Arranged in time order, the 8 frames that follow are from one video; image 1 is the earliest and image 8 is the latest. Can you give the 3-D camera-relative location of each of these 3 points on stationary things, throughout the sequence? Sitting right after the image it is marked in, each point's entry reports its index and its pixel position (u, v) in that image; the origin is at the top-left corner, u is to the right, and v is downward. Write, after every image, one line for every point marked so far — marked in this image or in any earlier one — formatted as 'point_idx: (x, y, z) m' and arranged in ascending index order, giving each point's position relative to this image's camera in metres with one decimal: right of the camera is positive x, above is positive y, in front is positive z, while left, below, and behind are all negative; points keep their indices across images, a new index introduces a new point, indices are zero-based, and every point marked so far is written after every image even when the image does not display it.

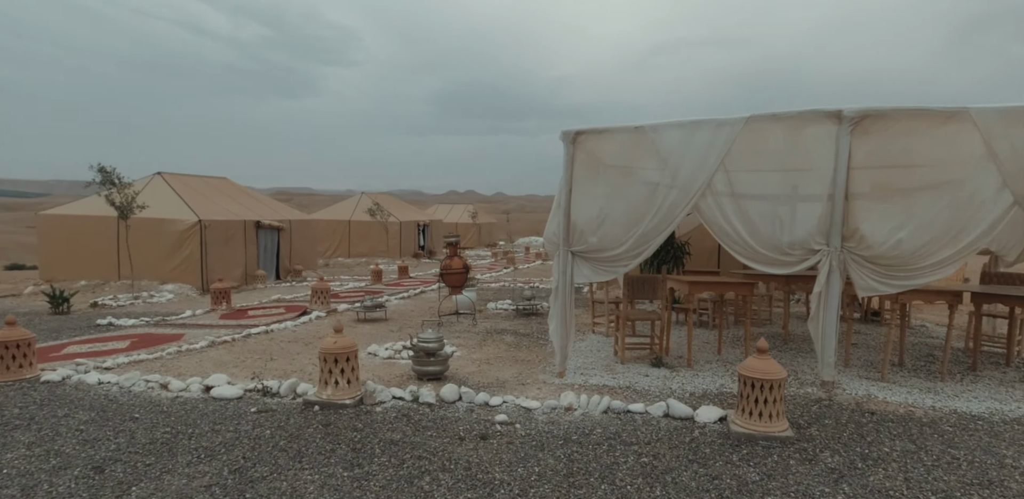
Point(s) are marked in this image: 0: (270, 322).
0: (-4.2, -1.3, +10.9) m
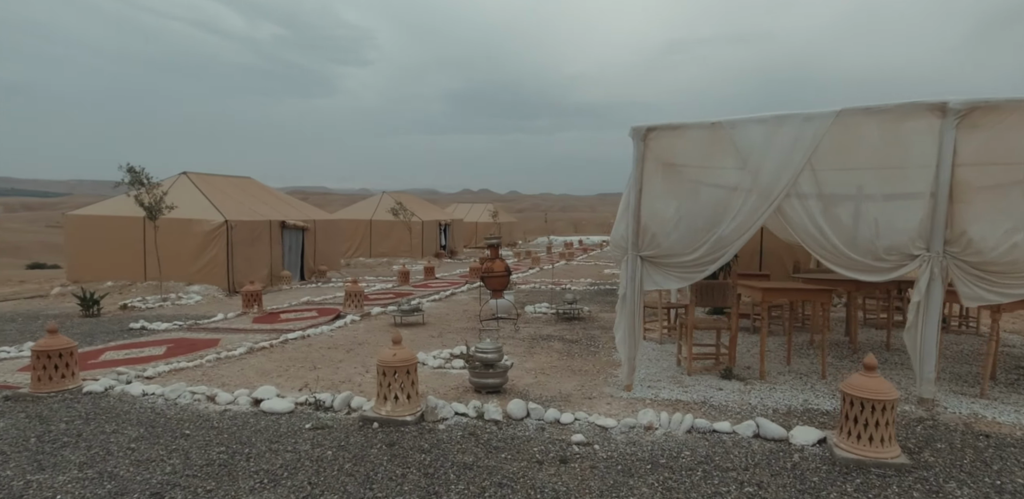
0: (-3.5, -1.3, +10.6) m
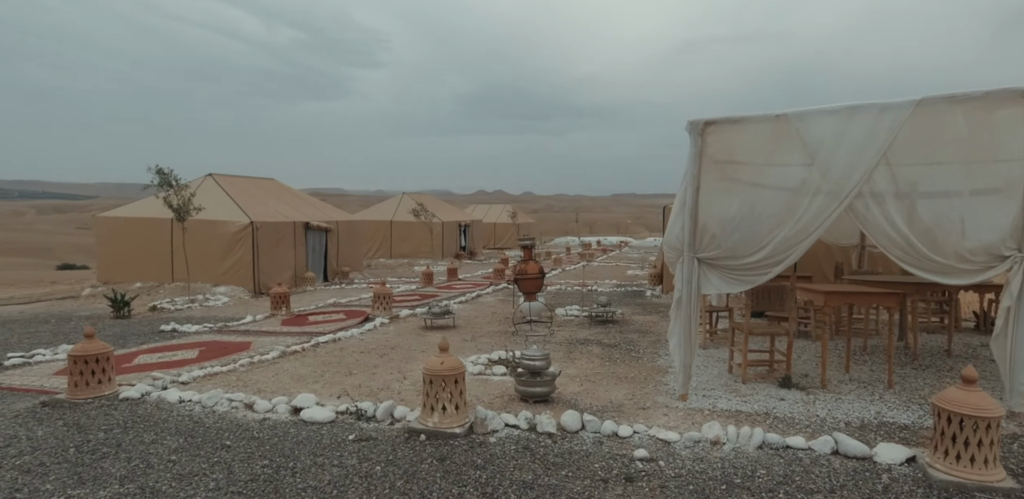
0: (-3.0, -1.3, +10.4) m
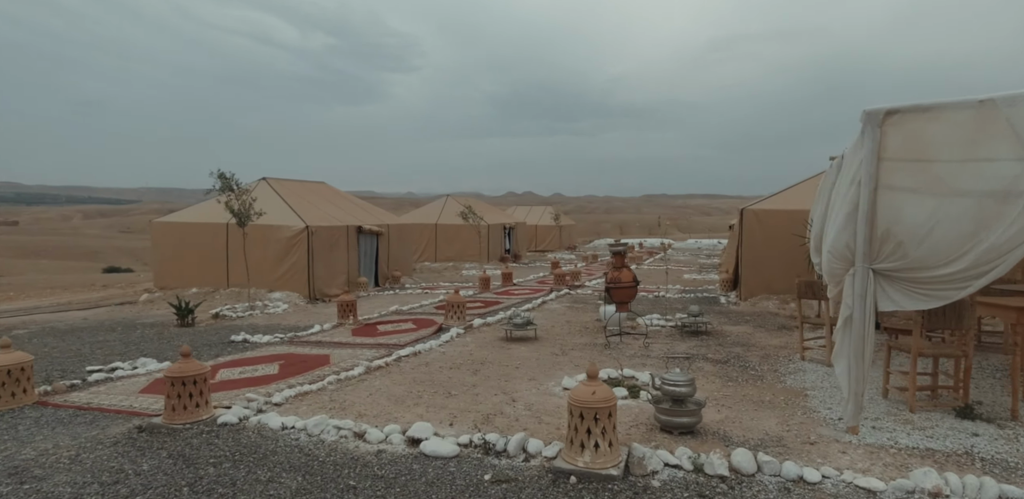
0: (-1.6, -1.5, +9.9) m
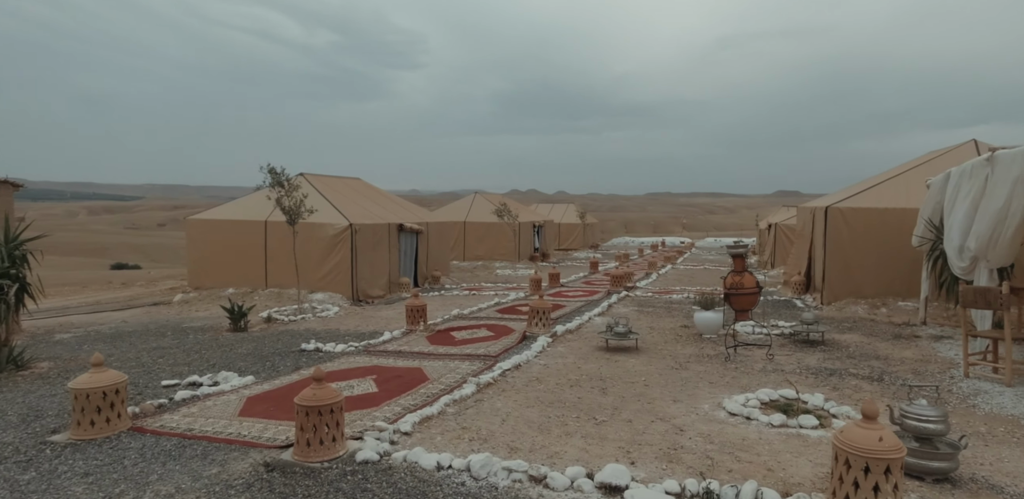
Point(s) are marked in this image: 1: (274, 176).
0: (-0.2, -1.5, +9.1) m
1: (-5.3, +1.6, +14.0) m
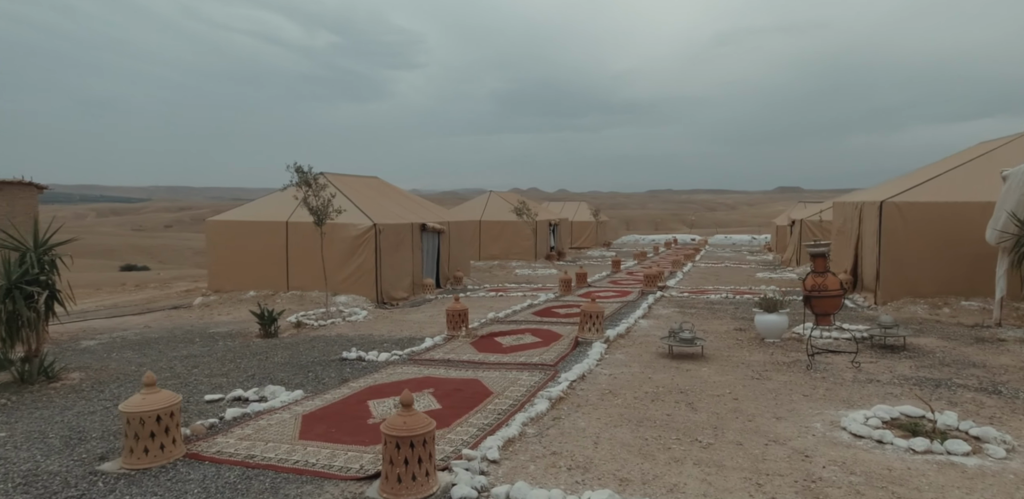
0: (+0.6, -1.5, +8.5) m
1: (-4.6, +1.6, +13.4) m
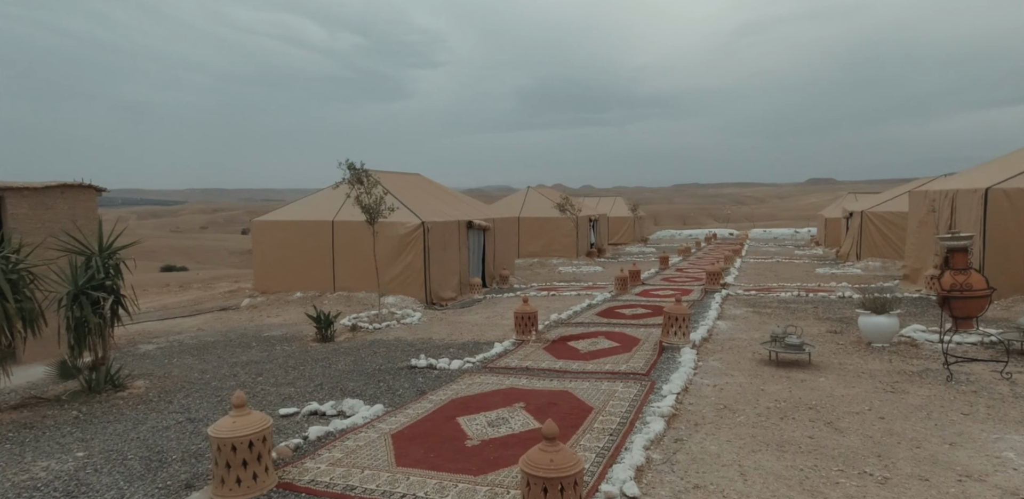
0: (+1.6, -1.5, +7.8) m
1: (-3.3, +1.6, +12.8) m
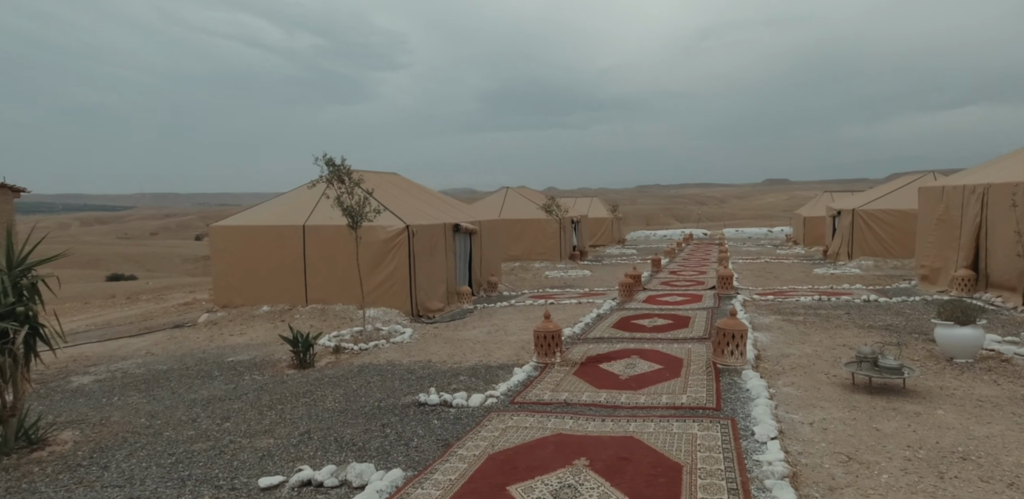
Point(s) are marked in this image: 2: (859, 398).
0: (+2.0, -1.5, +6.4) m
1: (-3.2, +1.4, +11.2) m
2: (+3.5, -1.4, +6.2) m
